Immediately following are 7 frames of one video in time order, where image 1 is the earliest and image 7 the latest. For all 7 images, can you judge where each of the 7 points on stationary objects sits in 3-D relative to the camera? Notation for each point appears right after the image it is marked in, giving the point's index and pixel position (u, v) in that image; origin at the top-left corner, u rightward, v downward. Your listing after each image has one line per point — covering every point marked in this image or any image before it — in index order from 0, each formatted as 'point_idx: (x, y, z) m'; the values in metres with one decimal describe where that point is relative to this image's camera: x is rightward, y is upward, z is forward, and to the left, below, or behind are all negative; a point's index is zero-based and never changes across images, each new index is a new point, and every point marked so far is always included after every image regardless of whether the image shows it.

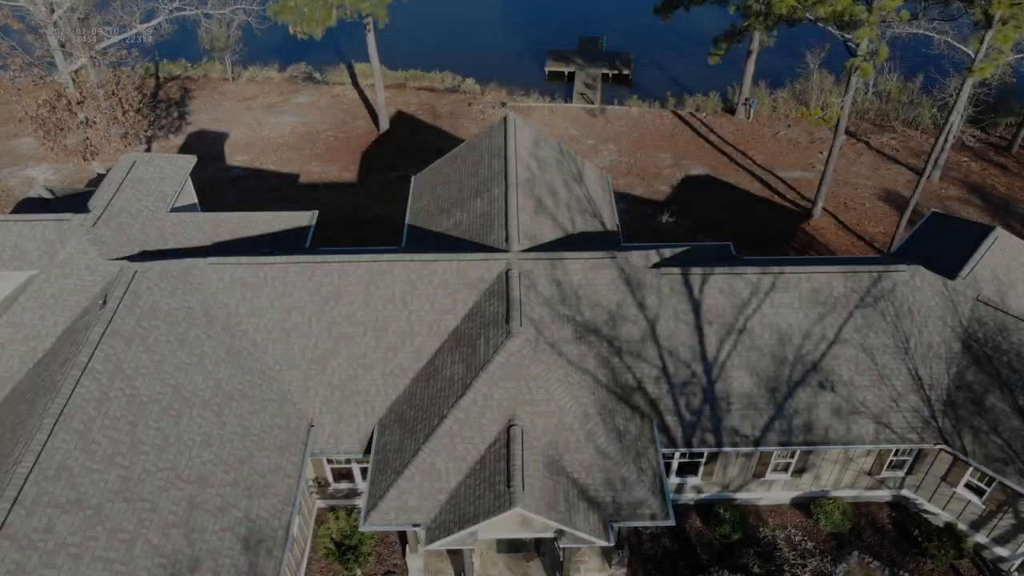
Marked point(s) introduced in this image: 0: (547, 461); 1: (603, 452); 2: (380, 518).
0: (+0.8, -4.1, +18.3) m
1: (+2.2, -3.9, +18.6) m
2: (-3.1, -5.4, +18.3) m
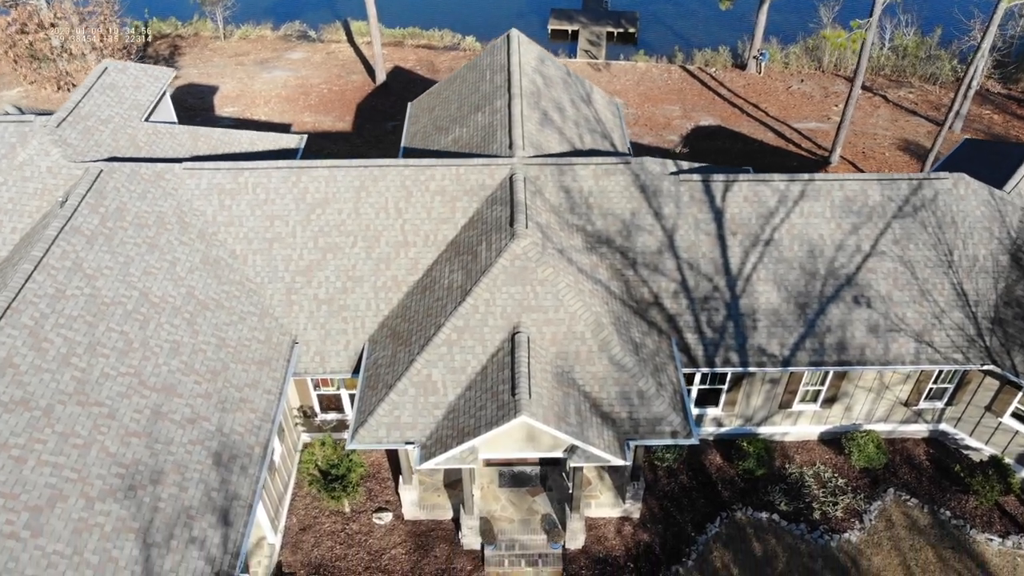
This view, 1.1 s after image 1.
0: (+0.9, -1.8, +16.4) m
1: (+2.3, -1.6, +16.7) m
2: (-3.0, -3.1, +16.4) m
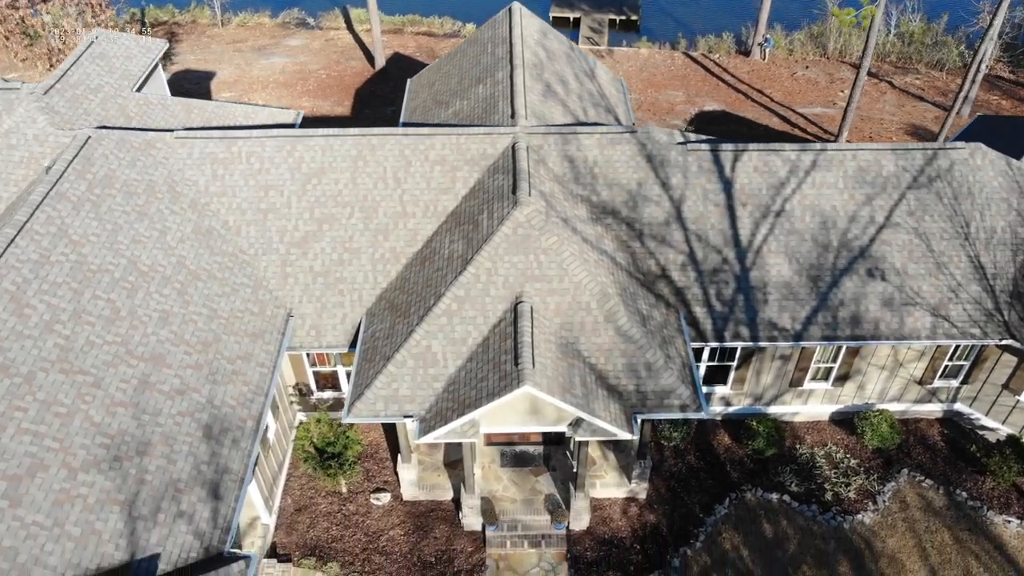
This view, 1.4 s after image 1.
0: (+1.0, -1.1, +15.8) m
1: (+2.4, -1.0, +16.1) m
2: (-3.0, -2.5, +15.7) m
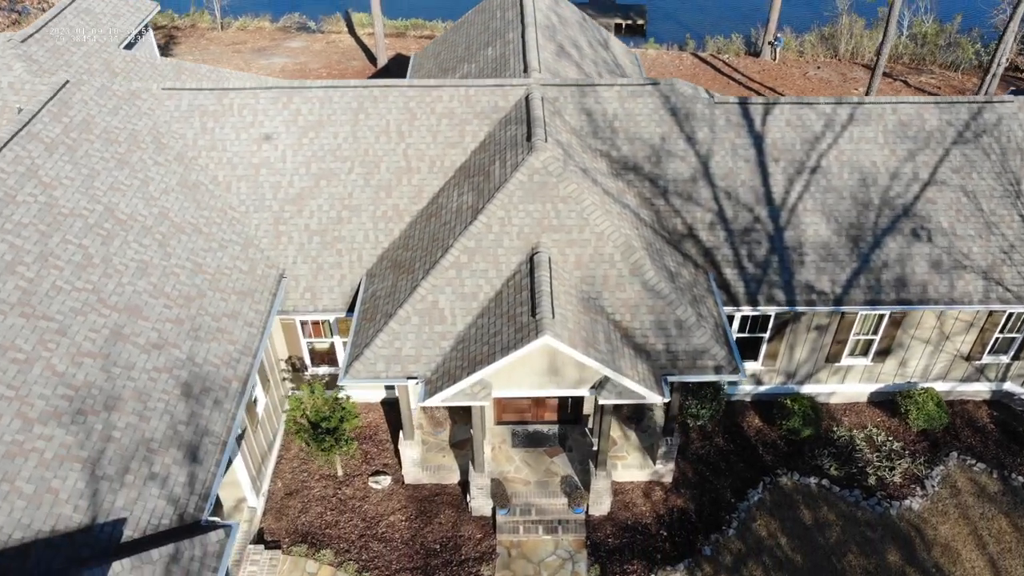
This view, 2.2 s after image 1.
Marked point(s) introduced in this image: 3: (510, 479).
0: (+1.3, -0.2, +14.3) m
1: (+2.6, 0.0, +14.5) m
2: (-2.7, -1.5, +14.1) m
3: (0.0, -4.2, +16.8) m
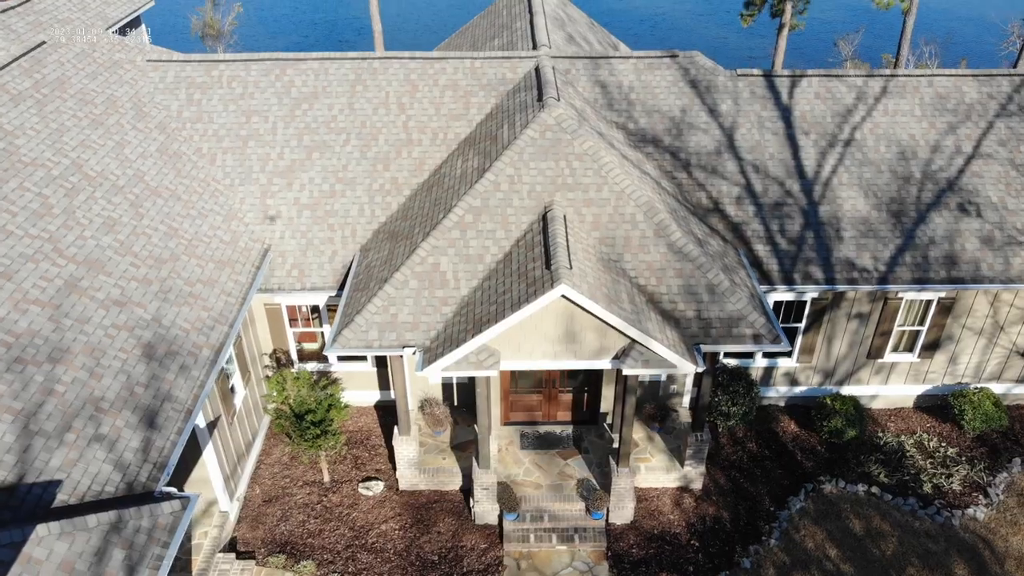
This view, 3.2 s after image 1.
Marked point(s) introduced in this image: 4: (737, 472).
0: (+1.5, +0.5, +12.7) m
1: (+2.8, +0.6, +13.0) m
2: (-2.5, -0.8, +12.4) m
3: (+0.1, -3.7, +14.8) m
4: (+4.6, -3.7, +15.8) m
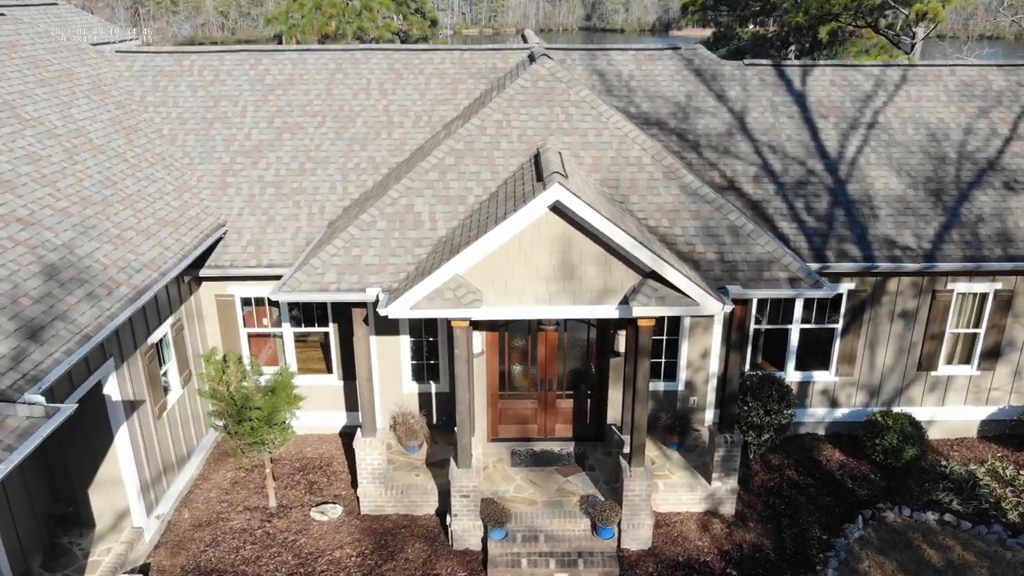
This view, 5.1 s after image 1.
0: (+1.3, +1.3, +10.8) m
1: (+2.6, +1.4, +11.1) m
2: (-2.7, +0.1, +10.3) m
3: (-0.1, -3.3, +12.0) m
4: (+4.4, -3.5, +12.9) m
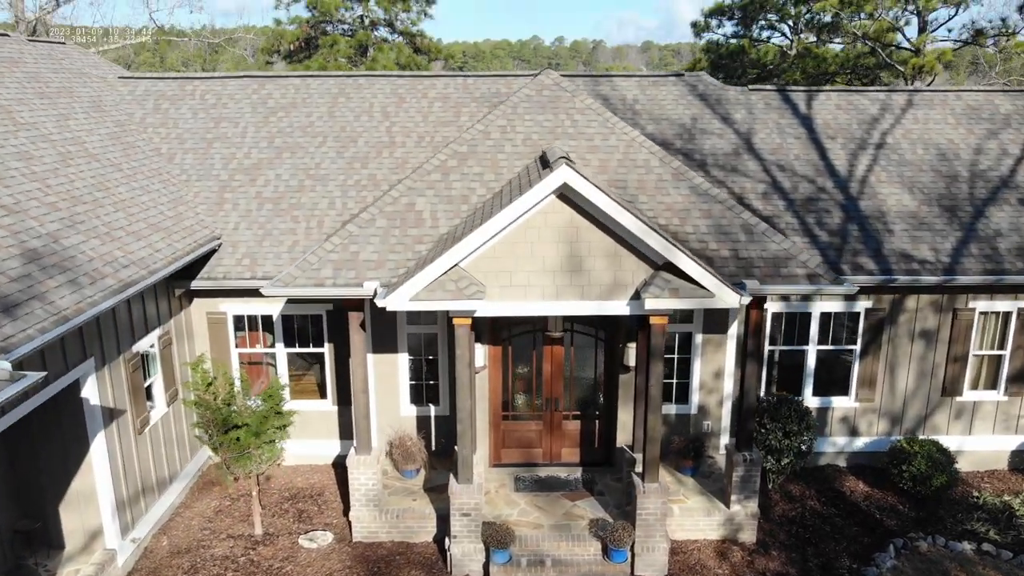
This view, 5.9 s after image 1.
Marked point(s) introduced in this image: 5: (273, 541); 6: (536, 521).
0: (+1.3, +1.3, +10.5) m
1: (+2.7, +1.3, +10.8) m
2: (-2.6, +0.2, +9.8) m
3: (0.0, -3.4, +11.1) m
4: (+4.5, -3.7, +12.0) m
5: (-3.6, -3.8, +11.5) m
6: (+0.4, -3.4, +11.1) m
